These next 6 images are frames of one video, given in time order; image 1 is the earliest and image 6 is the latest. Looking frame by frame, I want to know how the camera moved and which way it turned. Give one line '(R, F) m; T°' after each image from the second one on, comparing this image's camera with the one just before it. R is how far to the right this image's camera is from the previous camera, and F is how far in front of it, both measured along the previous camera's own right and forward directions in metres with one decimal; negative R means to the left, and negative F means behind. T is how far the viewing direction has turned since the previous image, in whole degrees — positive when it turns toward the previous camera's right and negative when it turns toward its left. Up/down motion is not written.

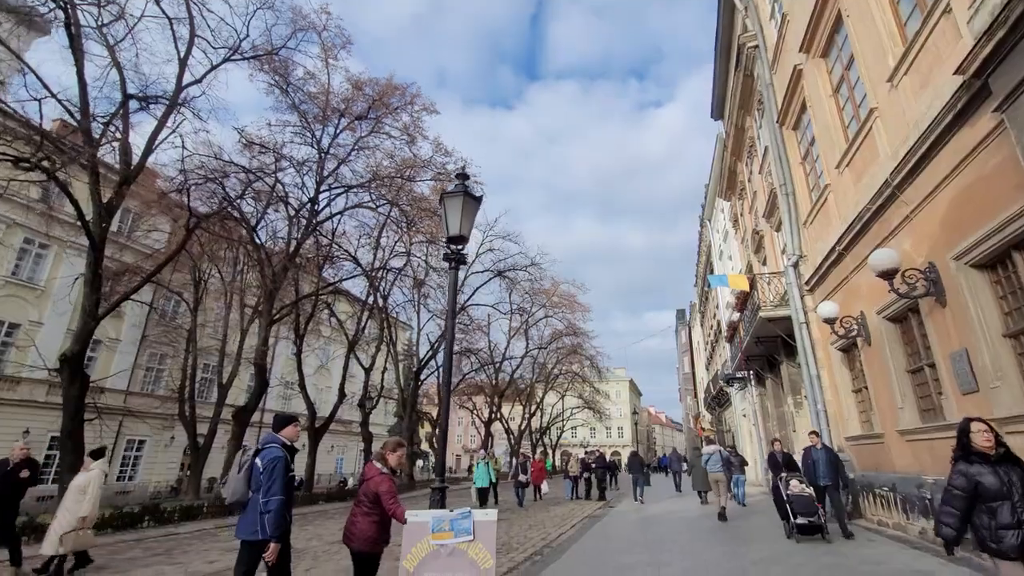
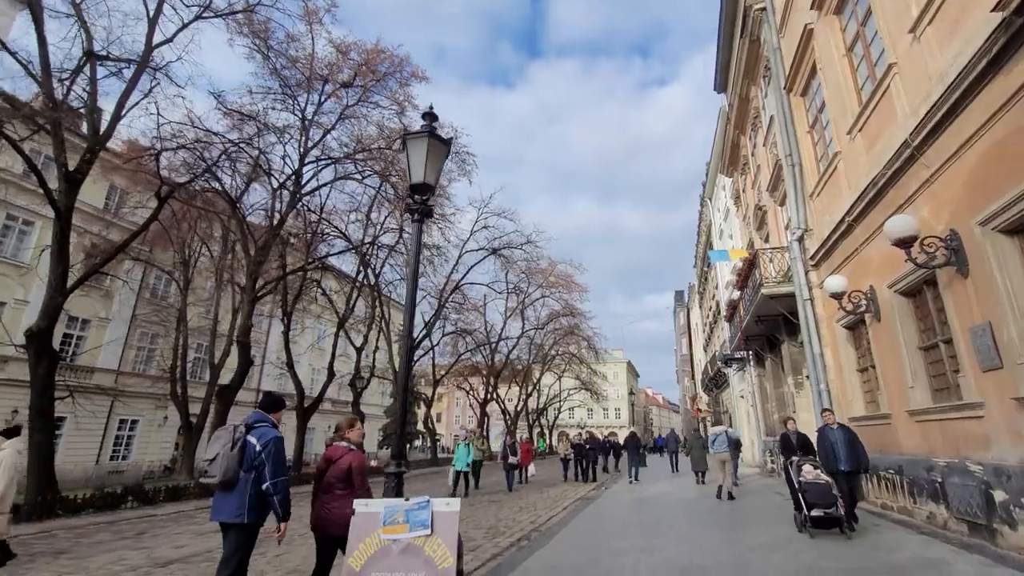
(+0.2, +0.5) m; 0°
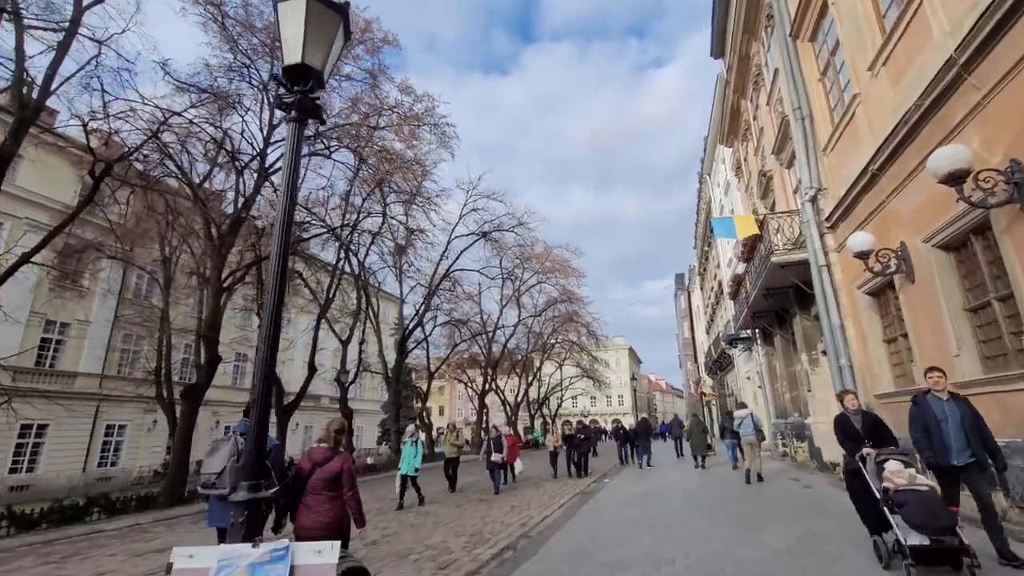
(+0.3, +1.1) m; 0°
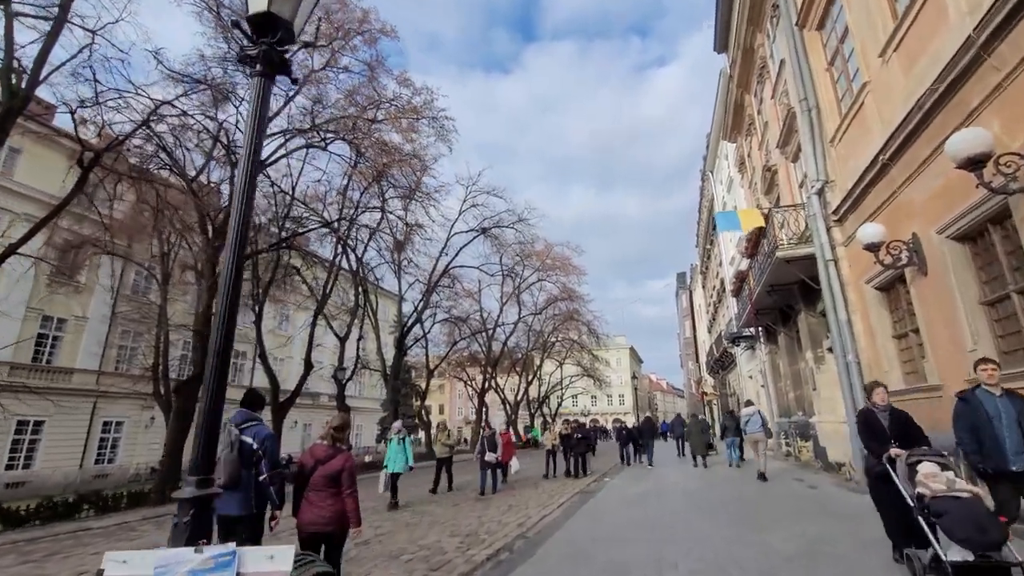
(0.0, +0.2) m; 0°
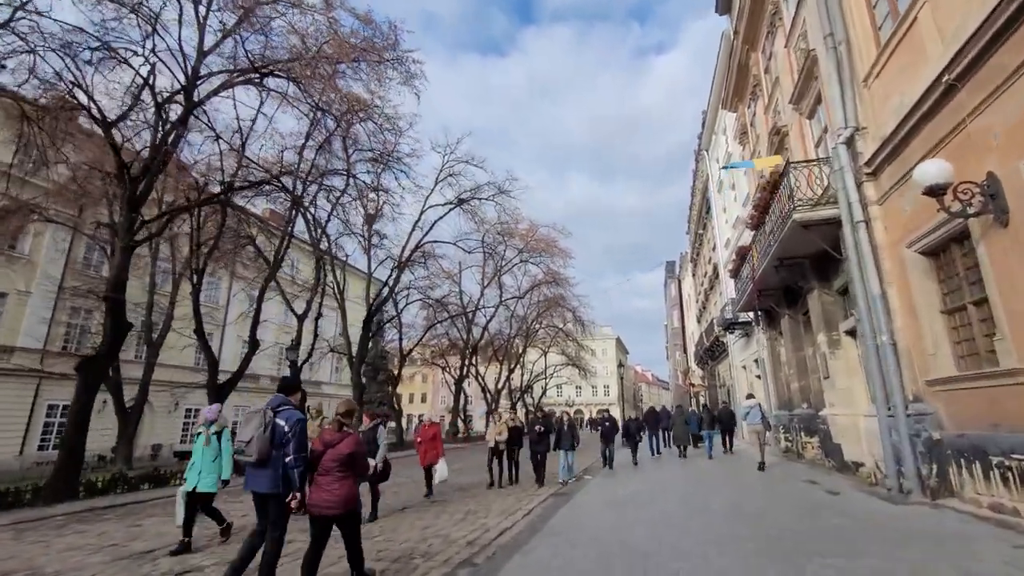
(+0.4, +1.8) m; +1°
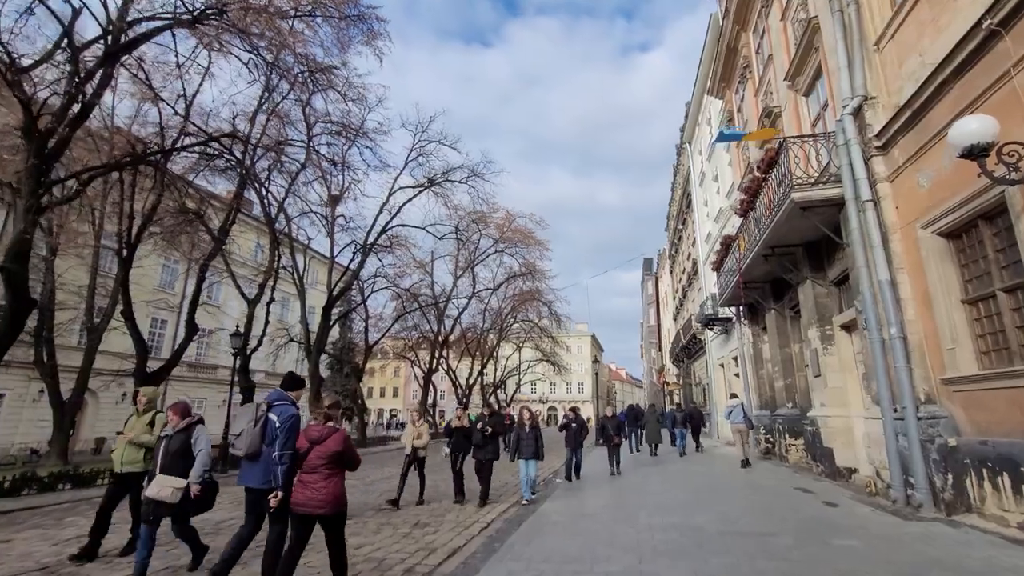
(+0.2, +1.1) m; +3°
